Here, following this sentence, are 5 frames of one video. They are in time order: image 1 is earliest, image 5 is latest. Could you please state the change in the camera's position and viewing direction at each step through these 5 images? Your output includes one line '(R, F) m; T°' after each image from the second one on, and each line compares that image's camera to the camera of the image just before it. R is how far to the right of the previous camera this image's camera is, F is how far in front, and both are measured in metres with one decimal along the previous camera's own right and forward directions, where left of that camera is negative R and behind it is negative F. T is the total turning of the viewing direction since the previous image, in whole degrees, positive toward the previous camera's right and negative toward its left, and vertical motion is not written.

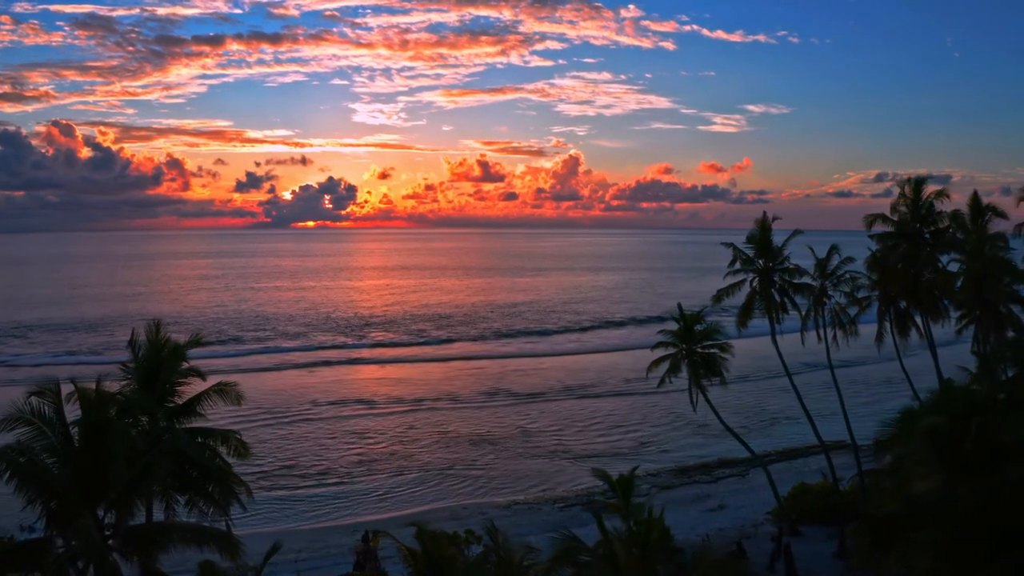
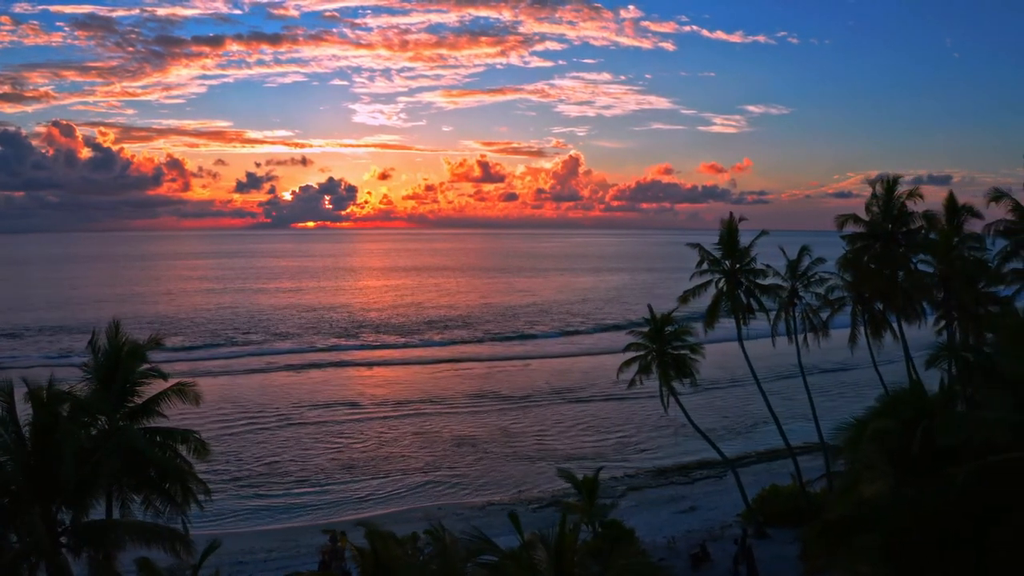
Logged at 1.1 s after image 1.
(+0.7, +0.1) m; 0°
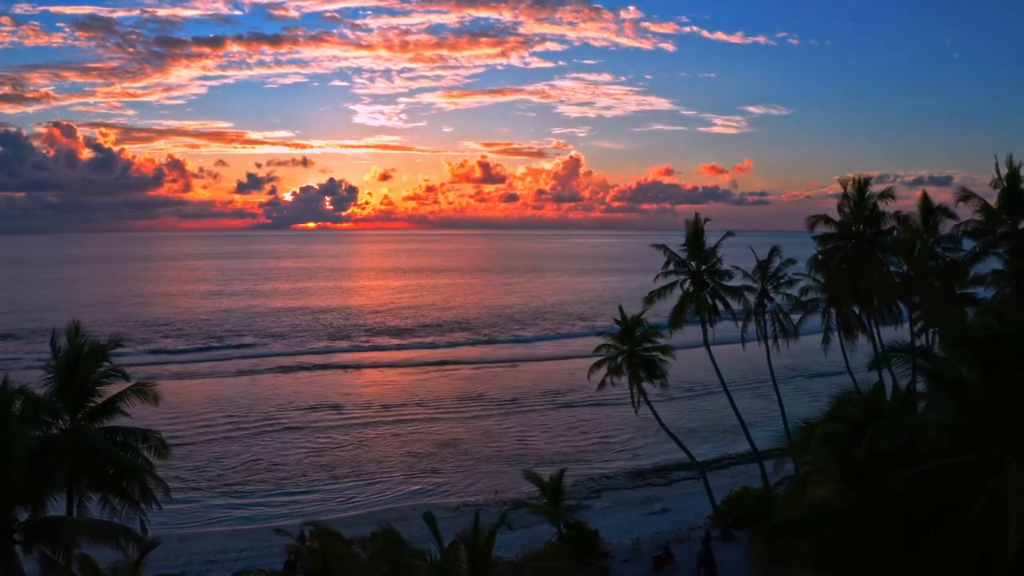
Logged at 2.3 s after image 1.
(+0.7, +0.1) m; 0°
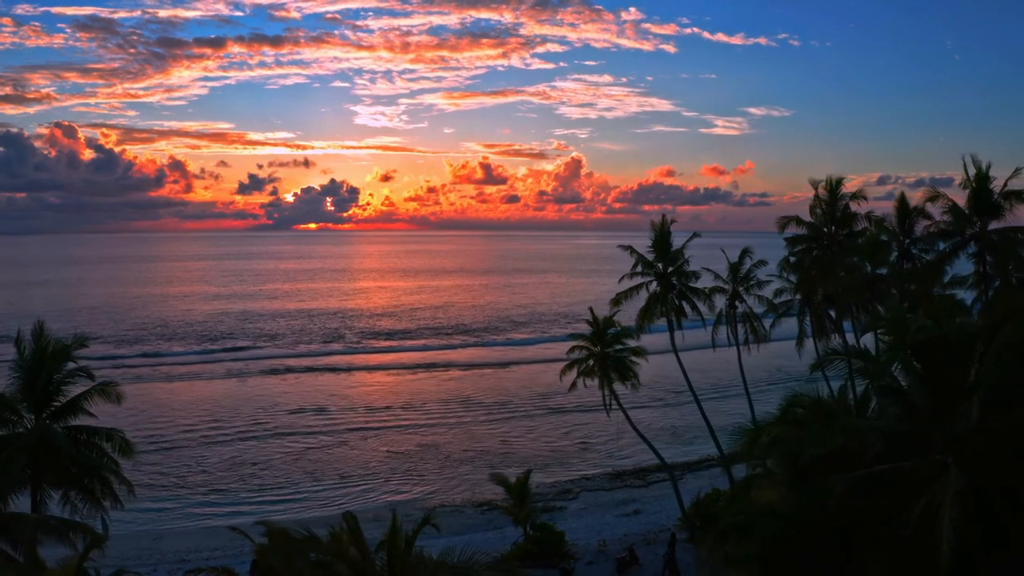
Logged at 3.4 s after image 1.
(+0.7, 0.0) m; 0°
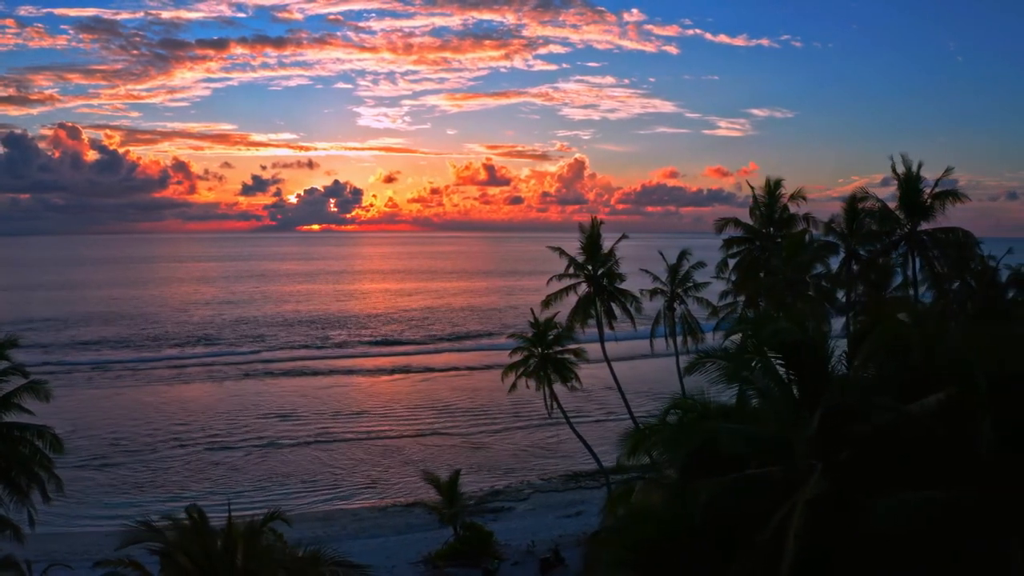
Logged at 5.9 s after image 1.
(+1.5, -0.1) m; 0°
